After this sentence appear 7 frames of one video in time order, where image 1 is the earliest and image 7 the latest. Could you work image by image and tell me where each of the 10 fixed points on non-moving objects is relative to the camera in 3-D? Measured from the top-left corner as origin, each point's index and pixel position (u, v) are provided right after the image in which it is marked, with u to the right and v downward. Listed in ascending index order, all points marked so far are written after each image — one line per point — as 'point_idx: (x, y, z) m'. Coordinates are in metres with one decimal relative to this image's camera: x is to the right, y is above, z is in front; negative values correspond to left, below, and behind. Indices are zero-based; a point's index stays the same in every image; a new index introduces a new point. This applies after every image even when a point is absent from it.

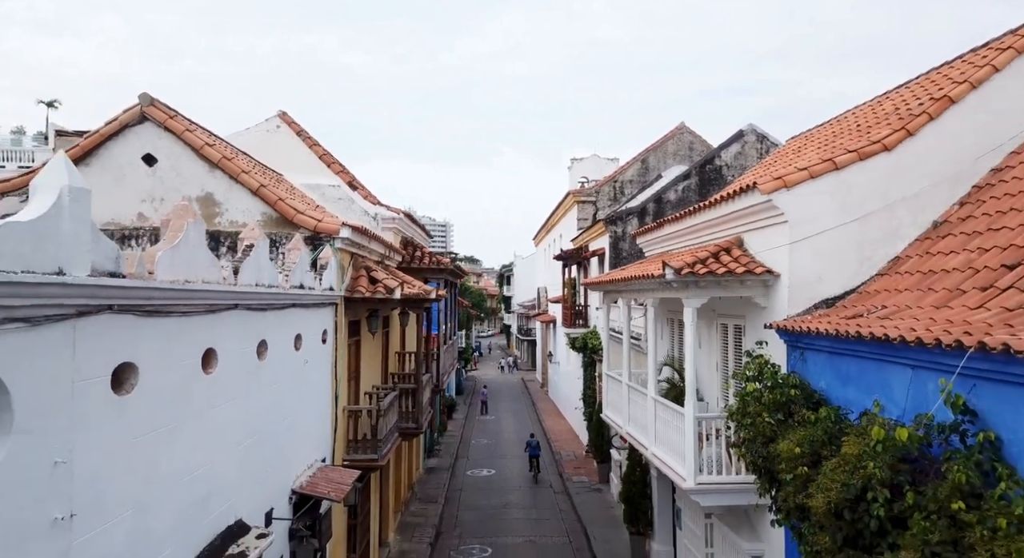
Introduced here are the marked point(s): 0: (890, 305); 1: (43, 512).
0: (+3.7, -0.3, +6.1) m
1: (-2.4, -1.2, +3.2) m
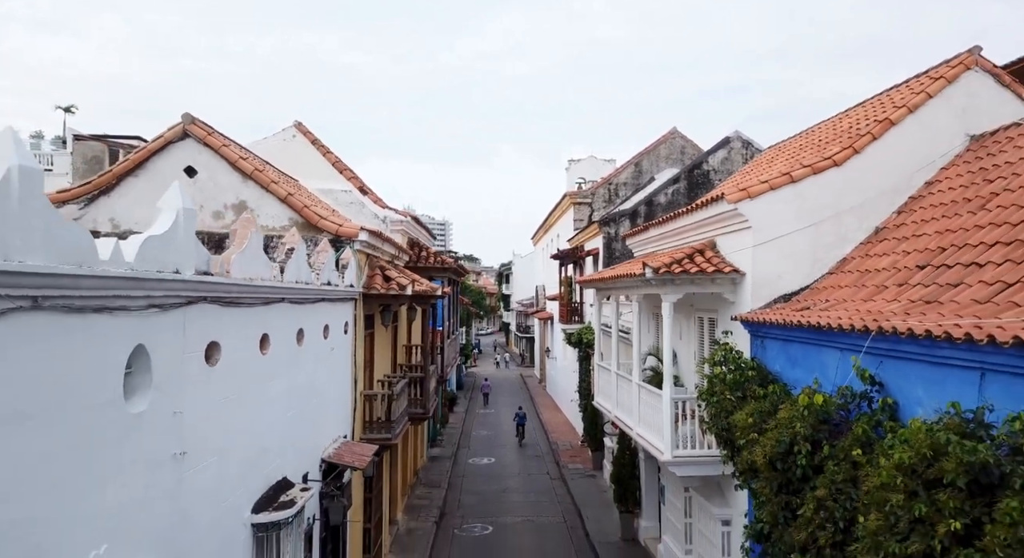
0: (+3.7, -0.2, +7.2) m
1: (-2.4, -1.2, +4.3) m
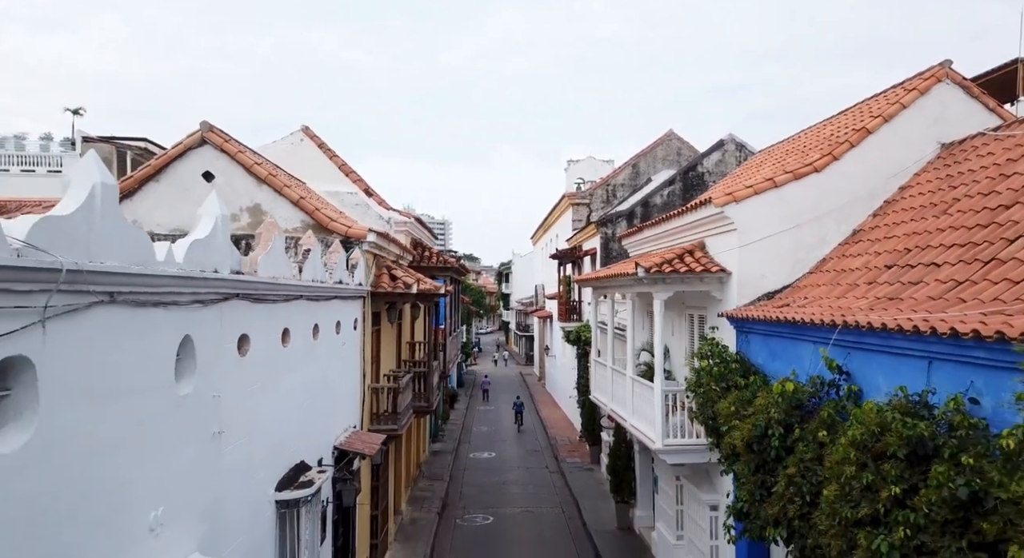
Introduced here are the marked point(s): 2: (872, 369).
0: (+3.7, -0.2, +7.8) m
1: (-2.4, -1.2, +4.8) m
2: (+3.3, -0.8, +5.7) m
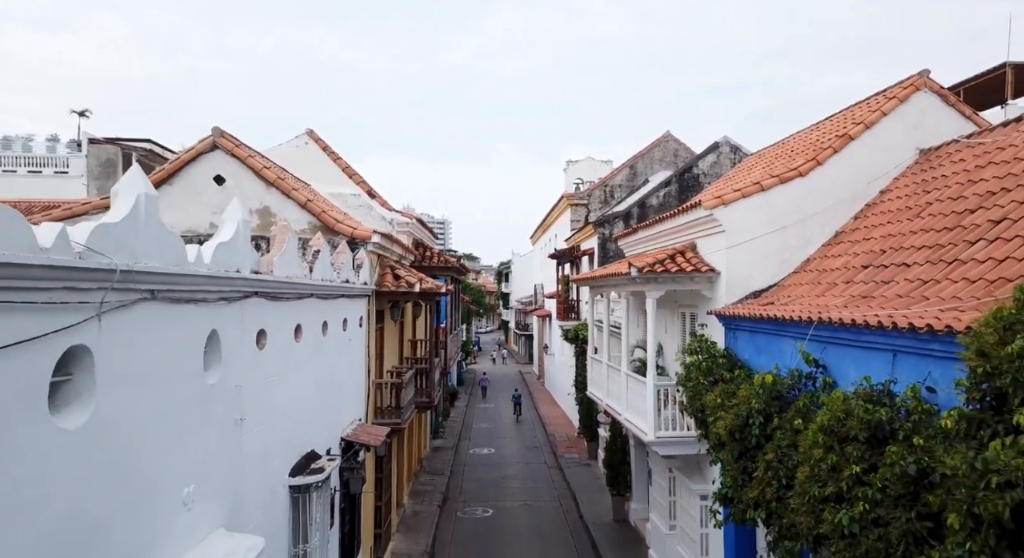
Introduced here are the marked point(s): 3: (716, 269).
0: (+3.7, -0.2, +8.2) m
1: (-2.4, -1.1, +5.3) m
2: (+3.3, -0.8, +6.1) m
3: (+3.2, +0.2, +9.7) m
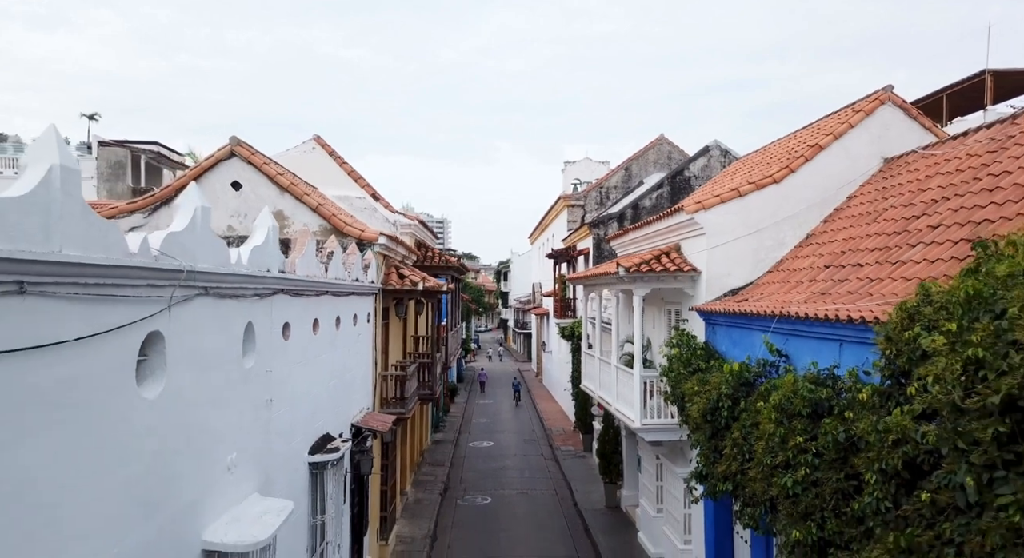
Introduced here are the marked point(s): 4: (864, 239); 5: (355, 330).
0: (+3.7, -0.2, +9.0) m
1: (-2.5, -1.1, +6.1) m
2: (+3.2, -0.8, +6.9) m
3: (+3.2, +0.2, +10.5) m
4: (+4.6, +0.5, +8.0) m
5: (-2.6, -0.8, +10.2) m
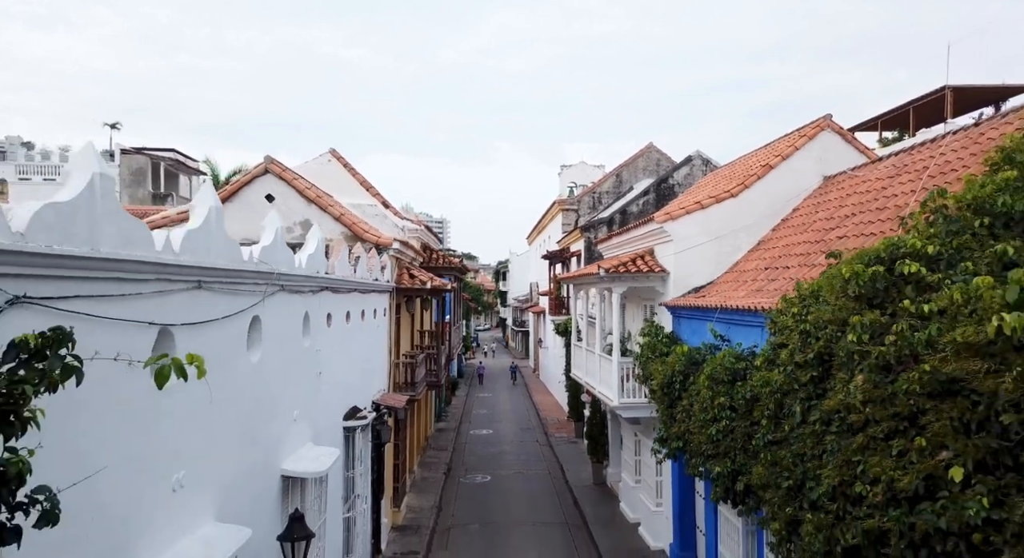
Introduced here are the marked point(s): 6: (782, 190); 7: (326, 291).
0: (+3.6, -0.2, +10.8) m
1: (-2.5, -1.1, +7.9) m
2: (+3.2, -0.8, +8.7) m
3: (+3.1, +0.2, +12.3) m
4: (+4.5, +0.5, +9.8) m
5: (-2.7, -0.8, +12.0) m
6: (+5.2, +1.7, +12.0) m
7: (-2.5, -0.2, +8.3) m
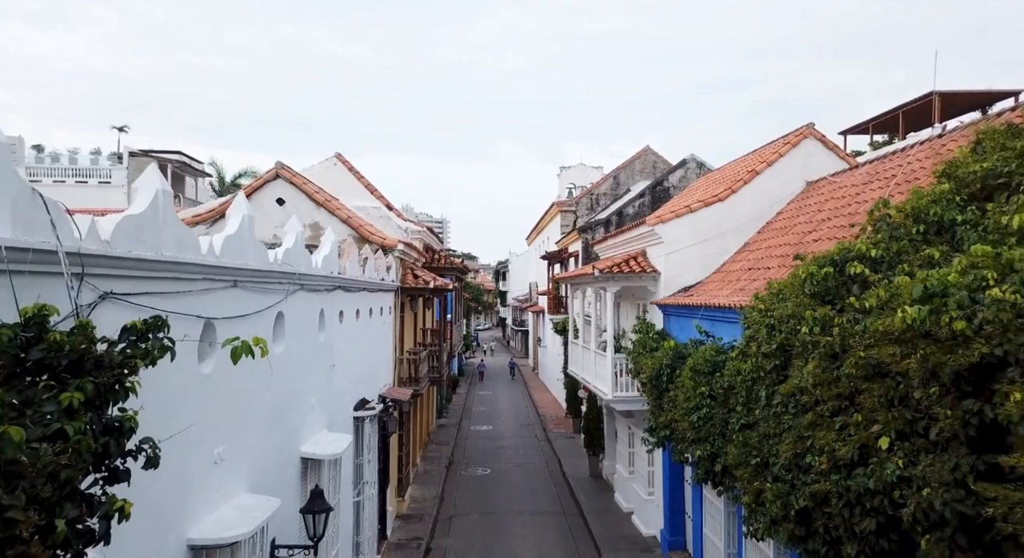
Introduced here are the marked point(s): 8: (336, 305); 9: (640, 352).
0: (+3.6, -0.2, +11.5) m
1: (-2.5, -1.1, +8.5) m
2: (+3.1, -0.8, +9.3) m
3: (+3.1, +0.2, +13.0) m
4: (+4.5, +0.5, +10.5) m
5: (-2.7, -0.8, +12.7) m
6: (+5.2, +1.7, +12.7) m
7: (-2.5, -0.2, +9.0) m
8: (-2.5, -0.4, +8.8) m
9: (+2.4, -1.4, +11.7) m
